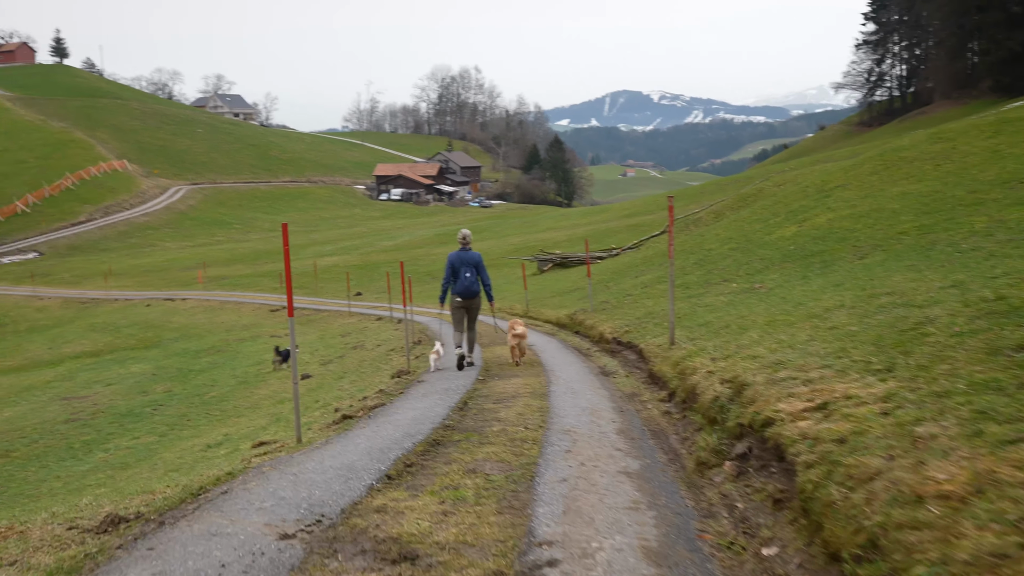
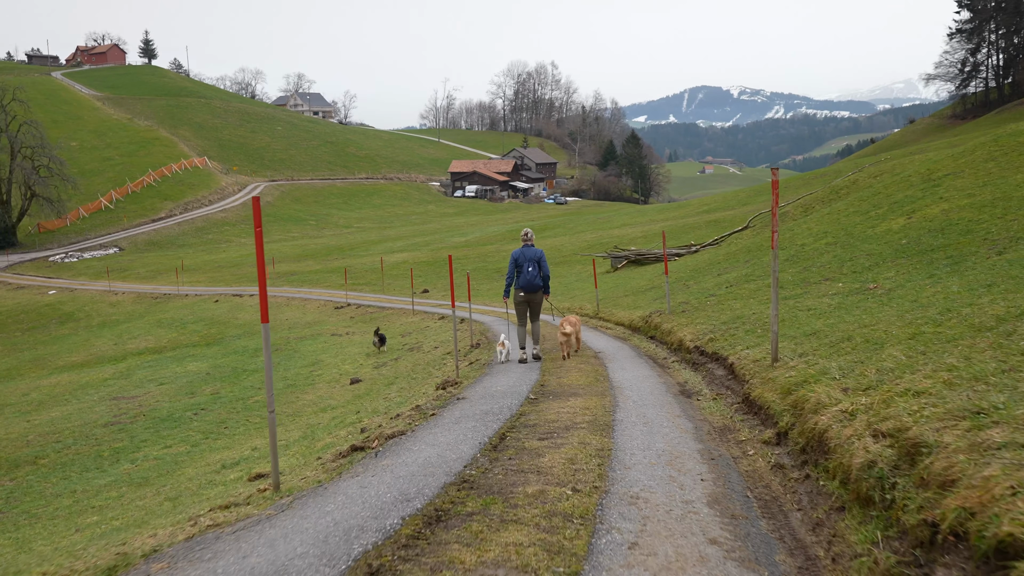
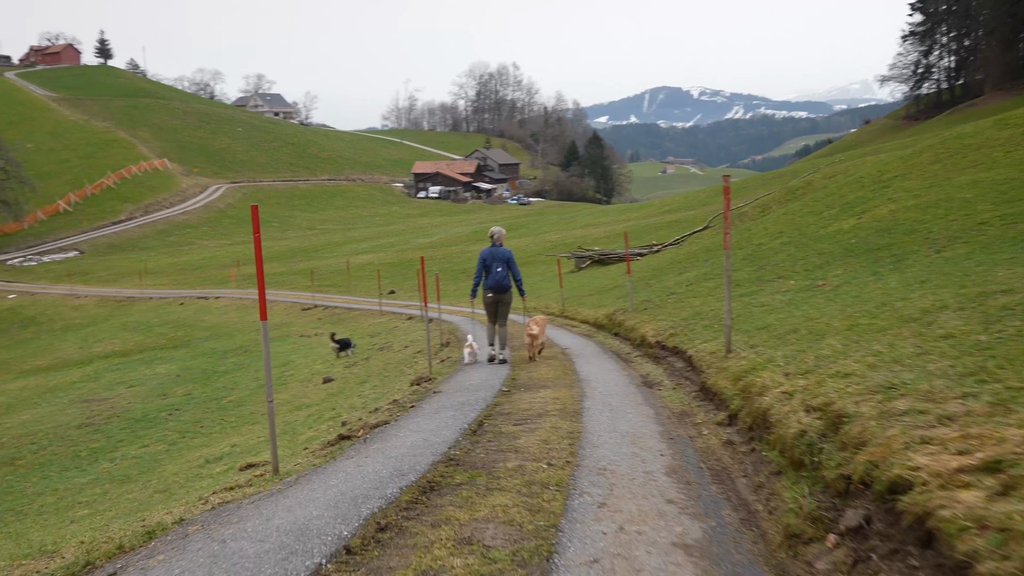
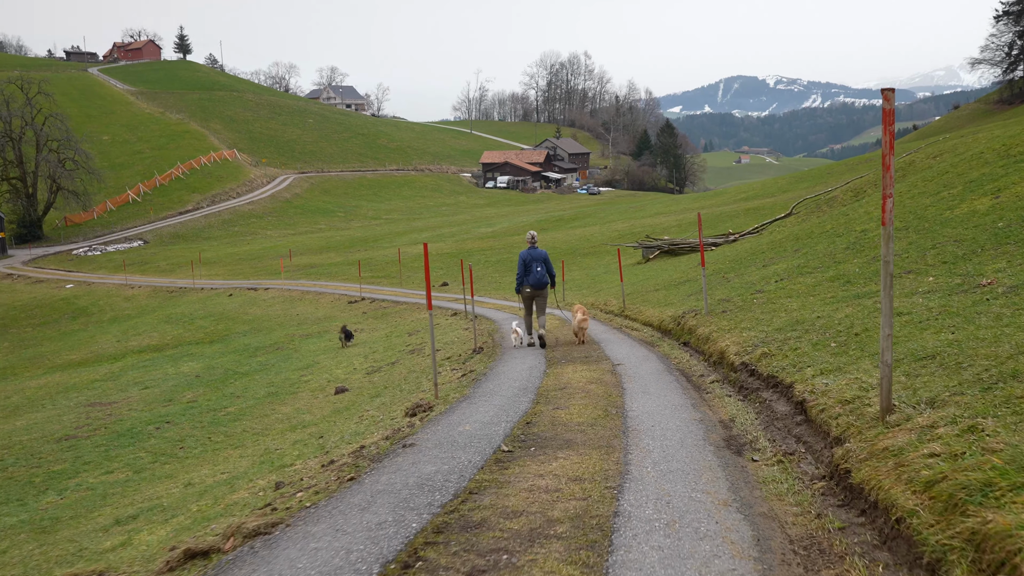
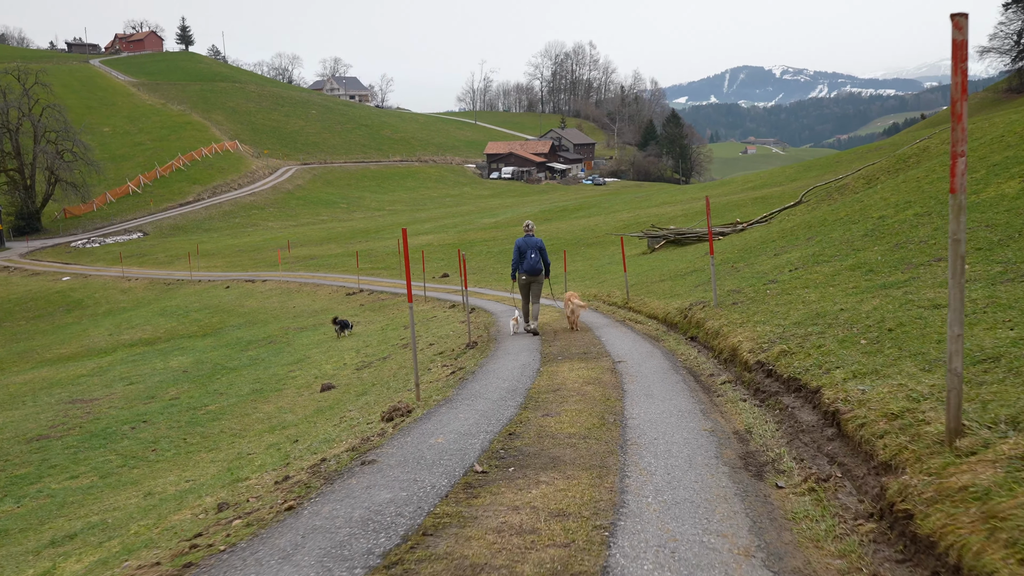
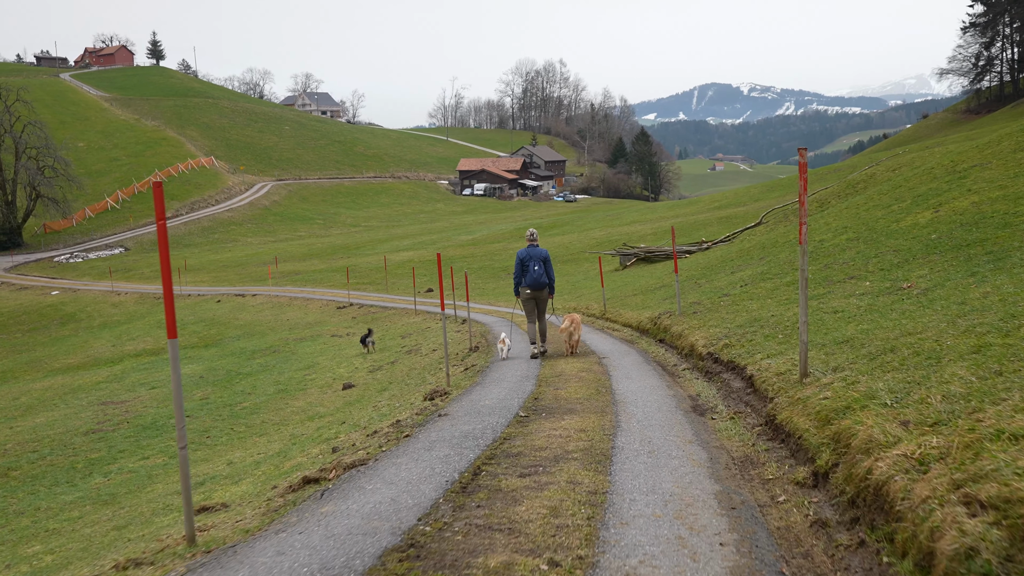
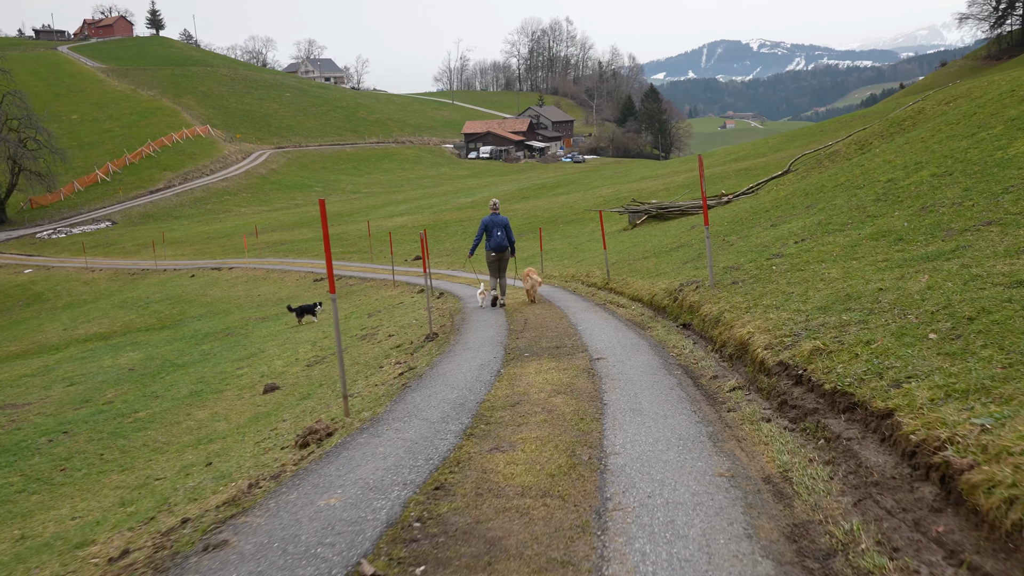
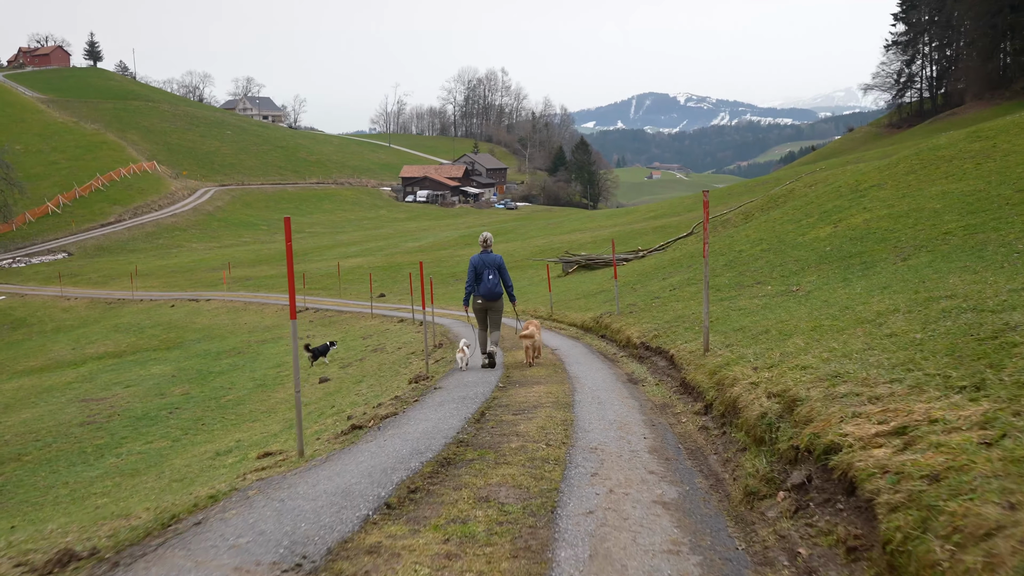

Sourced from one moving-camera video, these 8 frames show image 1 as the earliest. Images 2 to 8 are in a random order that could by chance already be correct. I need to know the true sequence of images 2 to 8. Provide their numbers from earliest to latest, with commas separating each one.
8, 3, 2, 6, 4, 5, 7
